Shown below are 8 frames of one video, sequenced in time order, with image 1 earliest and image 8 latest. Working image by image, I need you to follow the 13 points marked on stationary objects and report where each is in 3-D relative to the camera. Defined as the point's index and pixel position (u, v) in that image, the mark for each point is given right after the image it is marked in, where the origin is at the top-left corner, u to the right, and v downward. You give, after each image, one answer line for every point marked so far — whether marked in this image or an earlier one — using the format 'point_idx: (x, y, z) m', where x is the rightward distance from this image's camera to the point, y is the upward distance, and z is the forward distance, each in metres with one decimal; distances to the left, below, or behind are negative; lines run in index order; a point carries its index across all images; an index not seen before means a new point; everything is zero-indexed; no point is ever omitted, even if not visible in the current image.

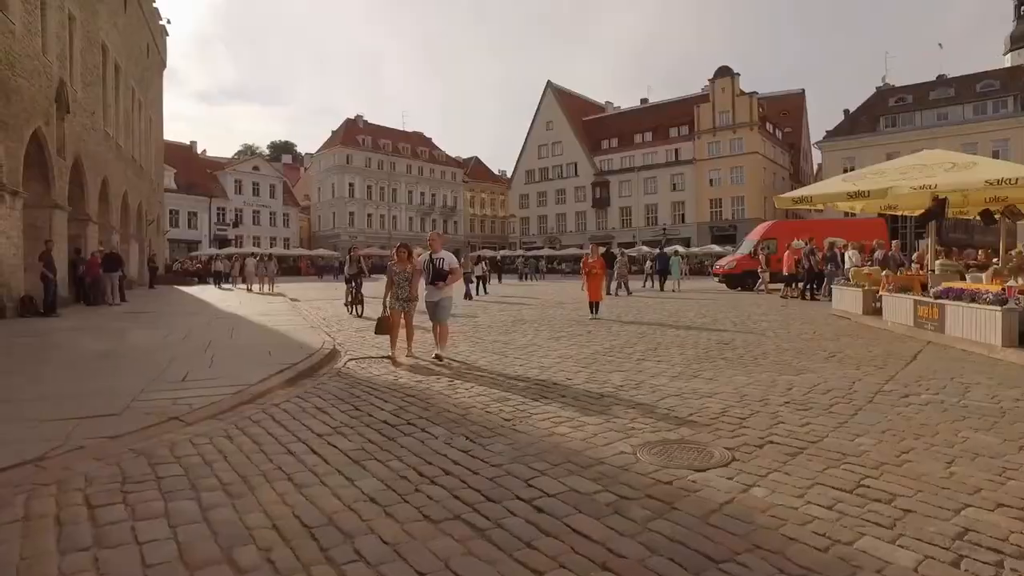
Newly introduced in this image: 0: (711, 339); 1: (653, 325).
0: (+3.1, -0.8, +9.9) m
1: (+2.7, -0.7, +12.2) m
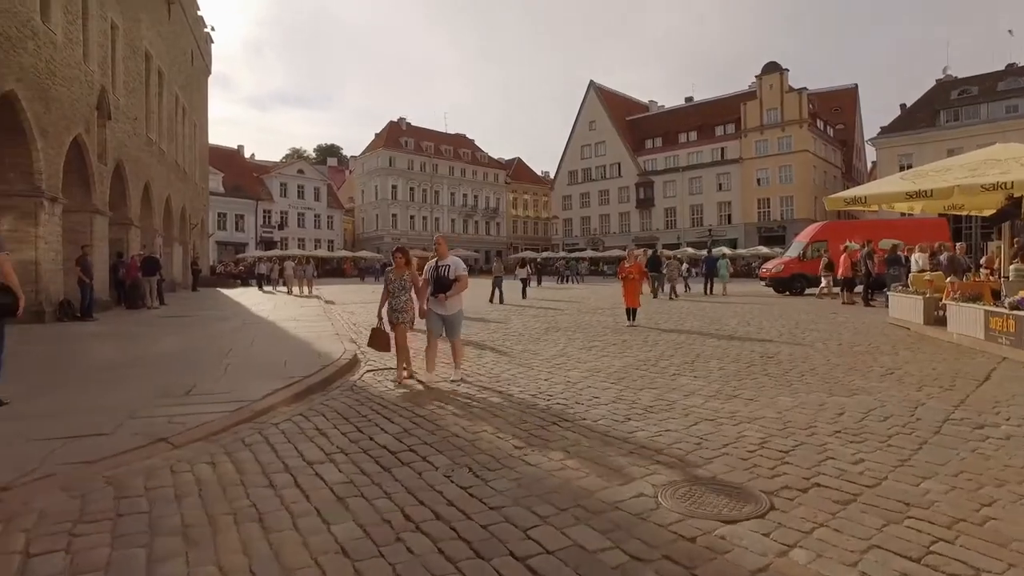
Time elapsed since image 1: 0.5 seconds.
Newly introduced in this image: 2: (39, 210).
0: (+3.4, -0.9, +9.2) m
1: (+3.2, -0.8, +11.5) m
2: (-9.9, +1.6, +13.5) m
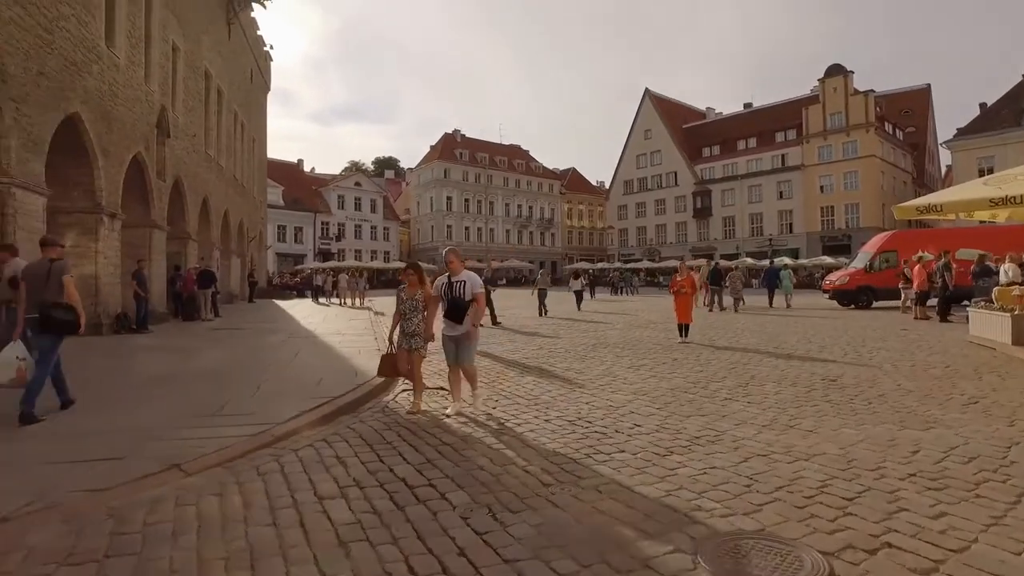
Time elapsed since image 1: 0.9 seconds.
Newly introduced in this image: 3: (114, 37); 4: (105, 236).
0: (+4.0, -1.1, +8.5) m
1: (+3.9, -1.1, +10.8) m
2: (-8.9, +1.4, +13.9) m
3: (-9.3, +5.8, +15.0) m
4: (-8.9, +1.1, +14.1) m
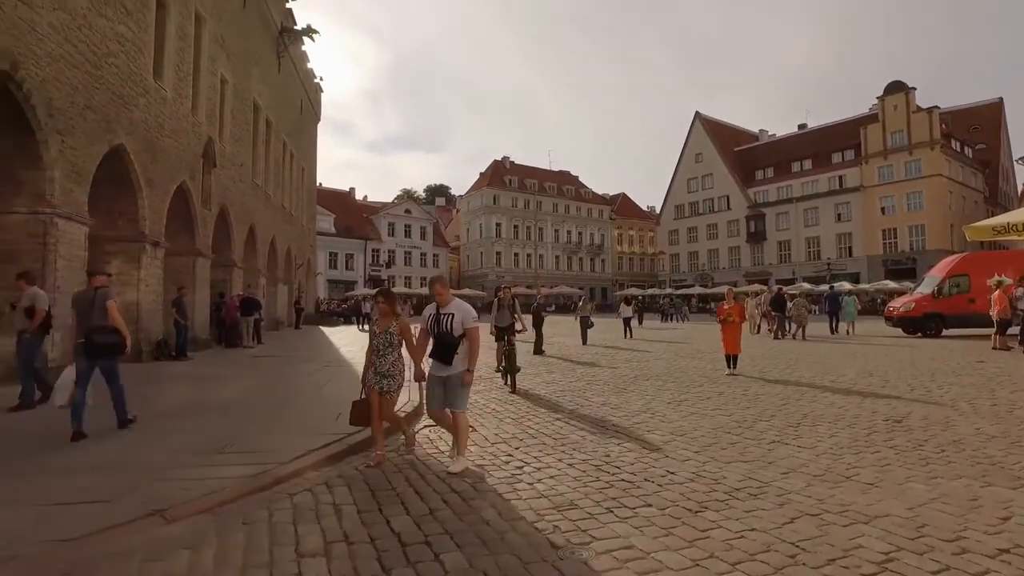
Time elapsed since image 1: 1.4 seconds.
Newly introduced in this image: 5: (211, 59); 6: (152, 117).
0: (+4.3, -1.5, +7.6) m
1: (+4.5, -1.5, +9.9) m
2: (-8.1, +0.8, +14.2) m
3: (-8.4, +5.2, +15.4) m
4: (-8.1, +0.5, +14.3) m
5: (-8.7, +6.6, +18.6) m
6: (-8.2, +3.9, +14.7) m
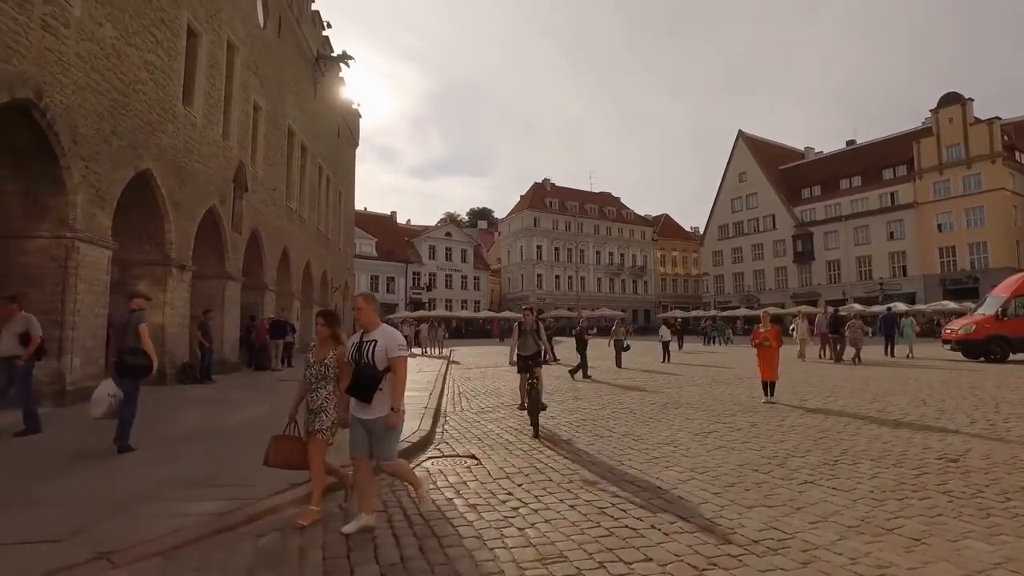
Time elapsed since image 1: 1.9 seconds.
0: (+4.4, -1.7, +6.8) m
1: (+4.7, -1.8, +9.1) m
2: (-7.6, +0.2, +14.2) m
3: (-7.8, +4.6, +15.7) m
4: (-7.5, 0.0, +14.4) m
5: (-7.9, +5.9, +18.9) m
6: (-7.6, +3.4, +14.8) m
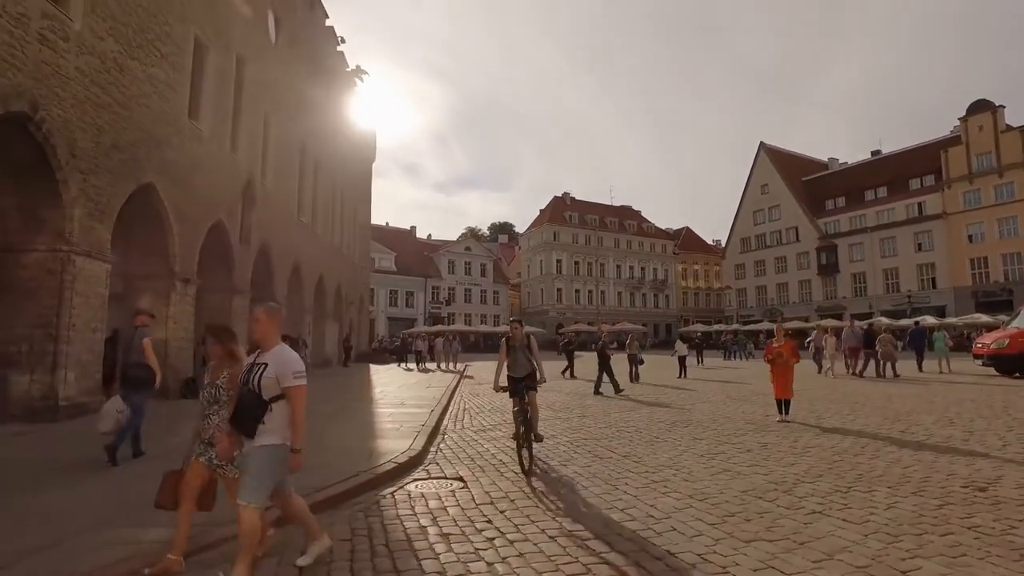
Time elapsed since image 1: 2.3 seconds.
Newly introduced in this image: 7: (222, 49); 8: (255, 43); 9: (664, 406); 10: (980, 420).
0: (+4.3, -1.8, +6.3) m
1: (+4.6, -2.0, +8.5) m
2: (-7.5, -0.1, +14.1) m
3: (-7.6, +4.3, +15.7) m
4: (-7.4, -0.3, +14.2) m
5: (-7.6, +5.5, +18.9) m
6: (-7.5, +3.0, +14.8) m
7: (-7.5, +6.2, +16.7) m
8: (-7.6, +7.3, +19.2) m
9: (+3.1, -2.5, +13.4) m
10: (+6.9, -2.0, +9.5) m
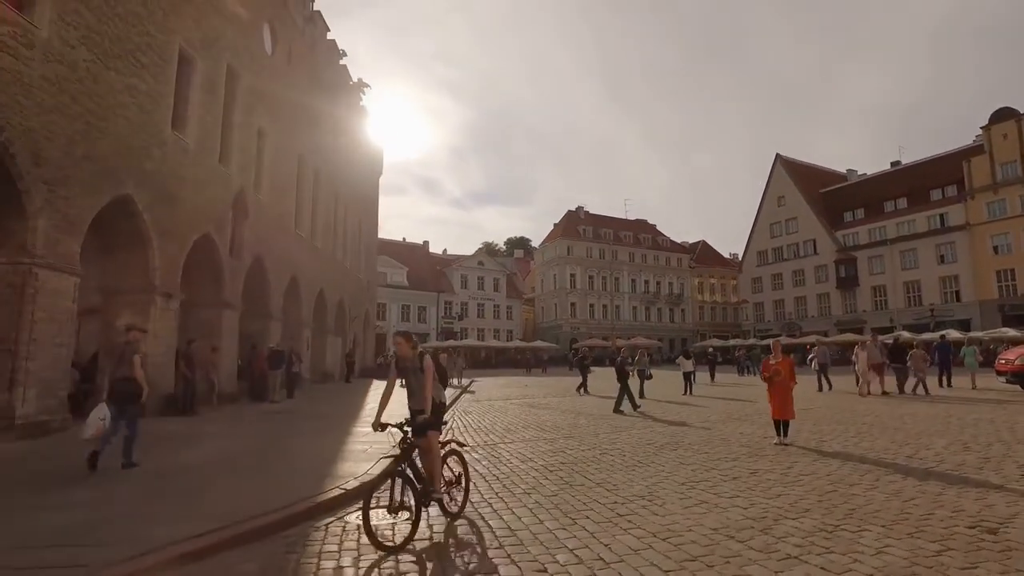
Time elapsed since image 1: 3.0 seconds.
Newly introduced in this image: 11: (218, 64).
0: (+3.8, -1.9, +5.5) m
1: (+4.2, -2.1, +7.7) m
2: (-7.7, -0.4, +13.7) m
3: (-7.8, +3.9, +15.4) m
4: (-7.6, -0.6, +13.8) m
5: (-7.7, +5.1, +18.7) m
6: (-7.7, +2.7, +14.5) m
7: (-7.7, +5.8, +16.5) m
8: (-7.8, +6.9, +19.0) m
9: (+2.8, -2.7, +12.6) m
10: (+6.6, -2.1, +8.7) m
11: (-7.7, +5.9, +16.9) m
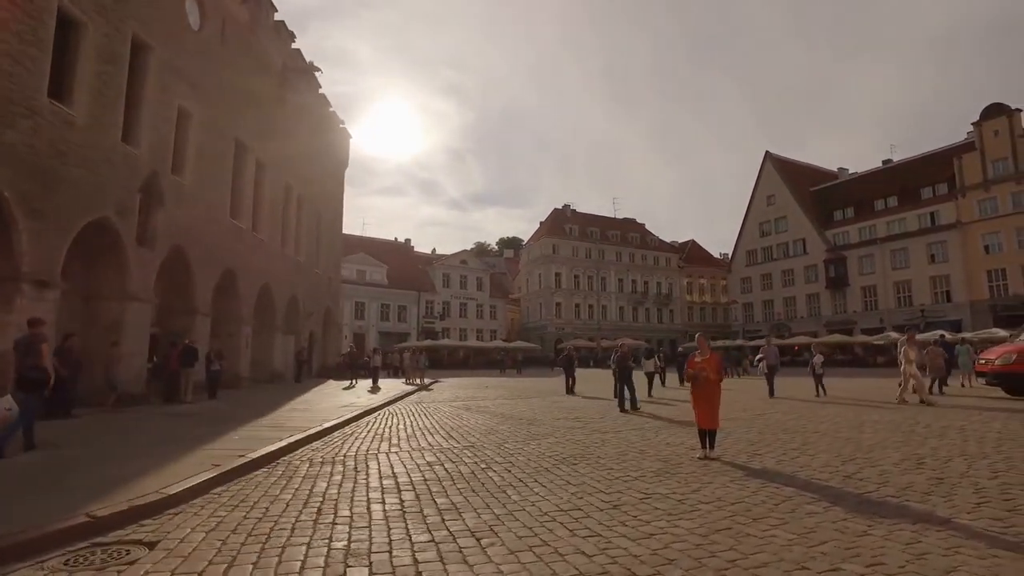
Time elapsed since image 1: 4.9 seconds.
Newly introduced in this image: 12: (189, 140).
0: (+2.2, -1.7, +3.9) m
1: (+2.6, -1.9, +6.2) m
2: (-9.3, -0.1, +12.1) m
3: (-9.4, +4.2, +13.8) m
4: (-9.2, -0.4, +12.2) m
5: (-9.3, +5.3, +17.1) m
6: (-9.3, +3.0, +12.9) m
7: (-9.3, +6.1, +14.9) m
8: (-9.4, +7.1, +17.4) m
9: (+1.2, -2.5, +11.1) m
10: (+5.0, -1.9, +7.1) m
11: (-9.3, +6.1, +15.3) m
12: (-9.3, +4.3, +18.9) m
